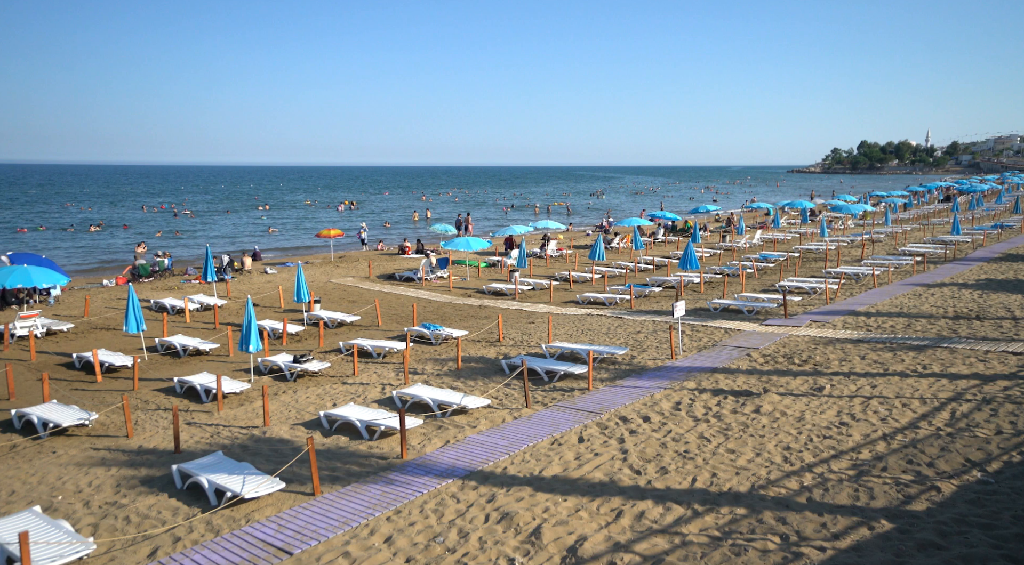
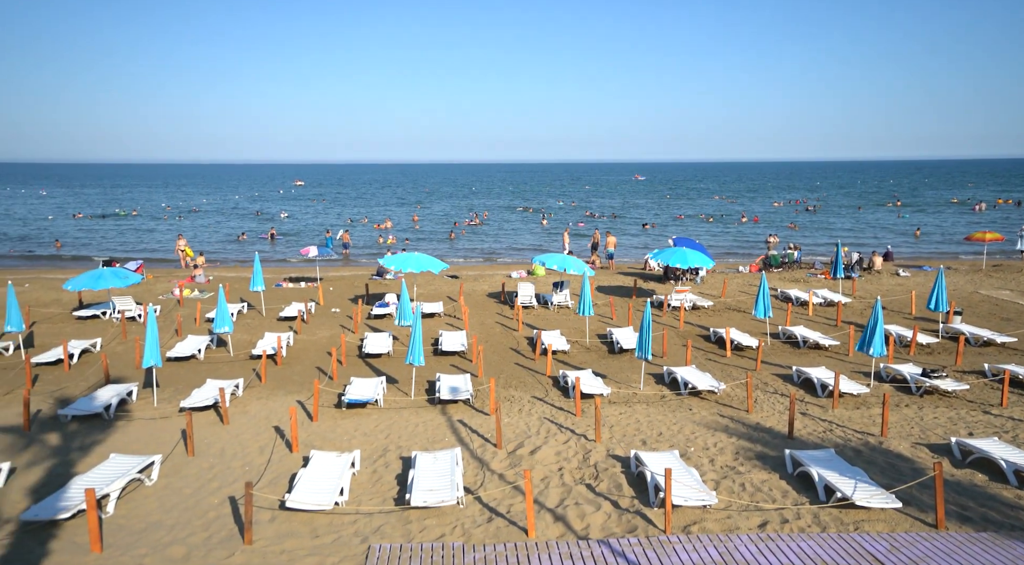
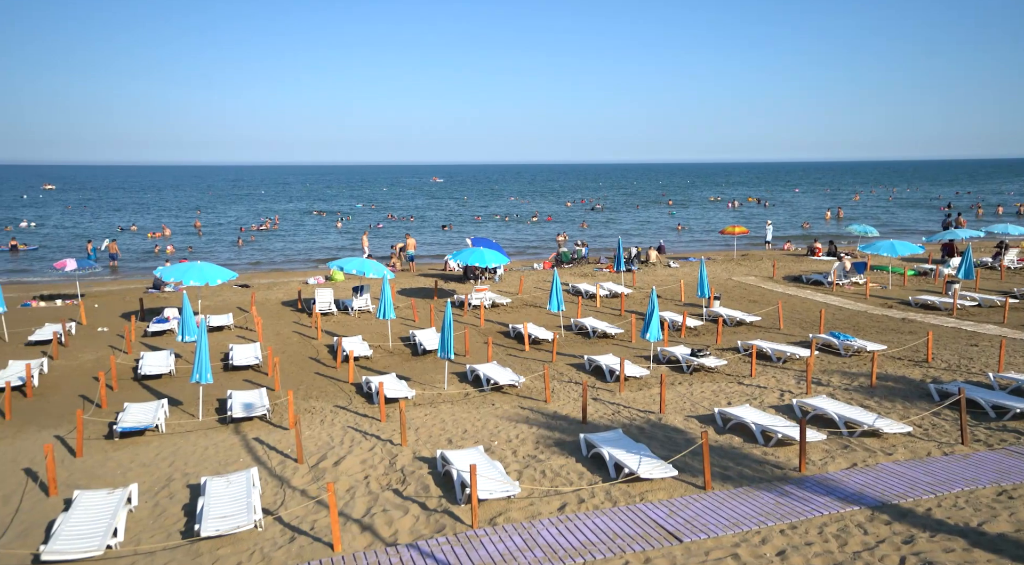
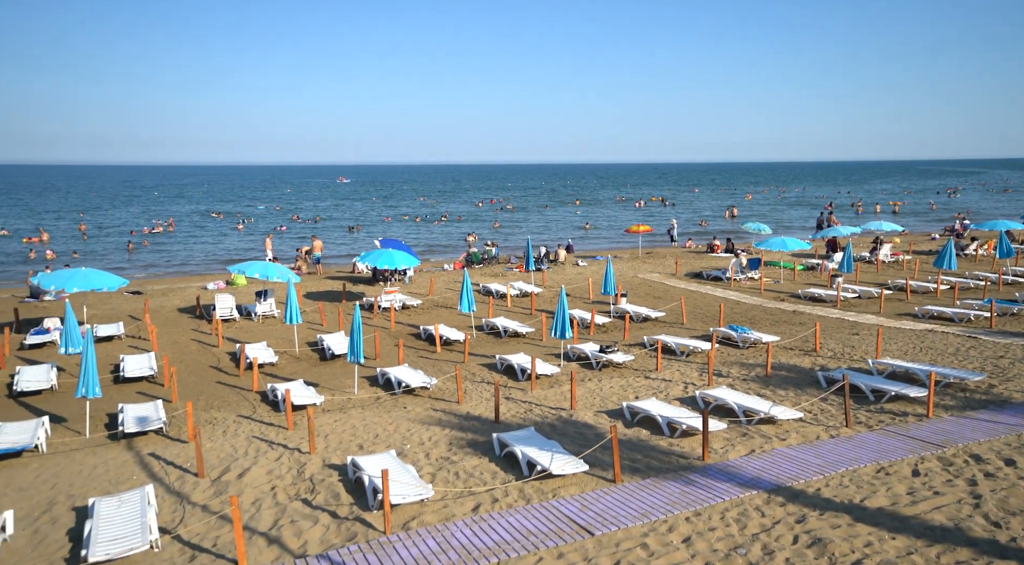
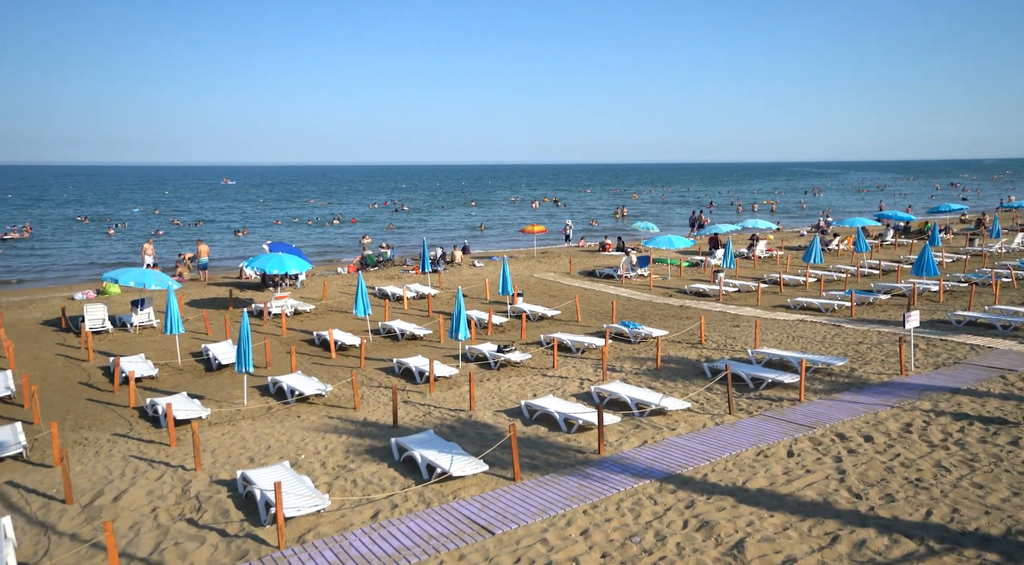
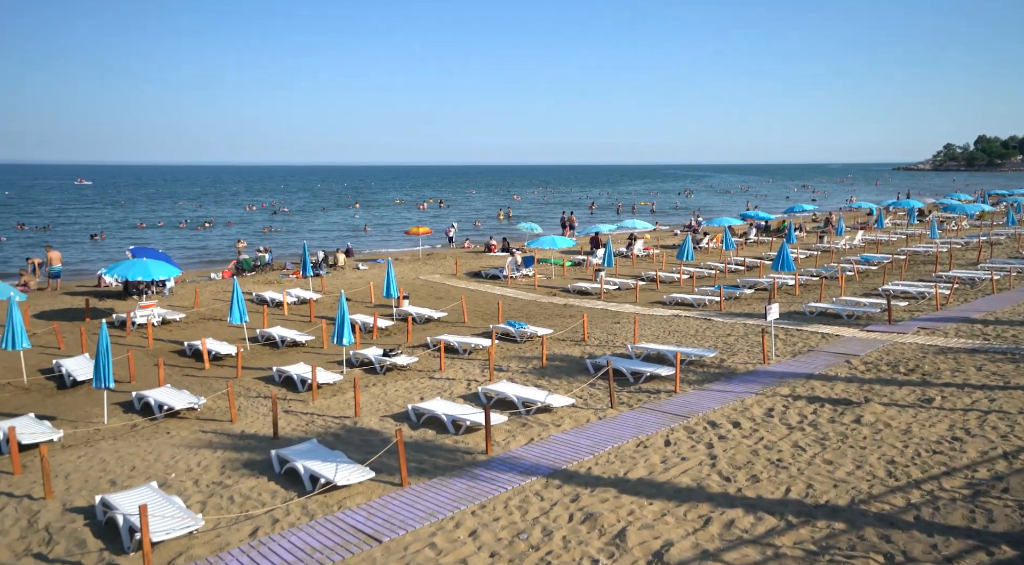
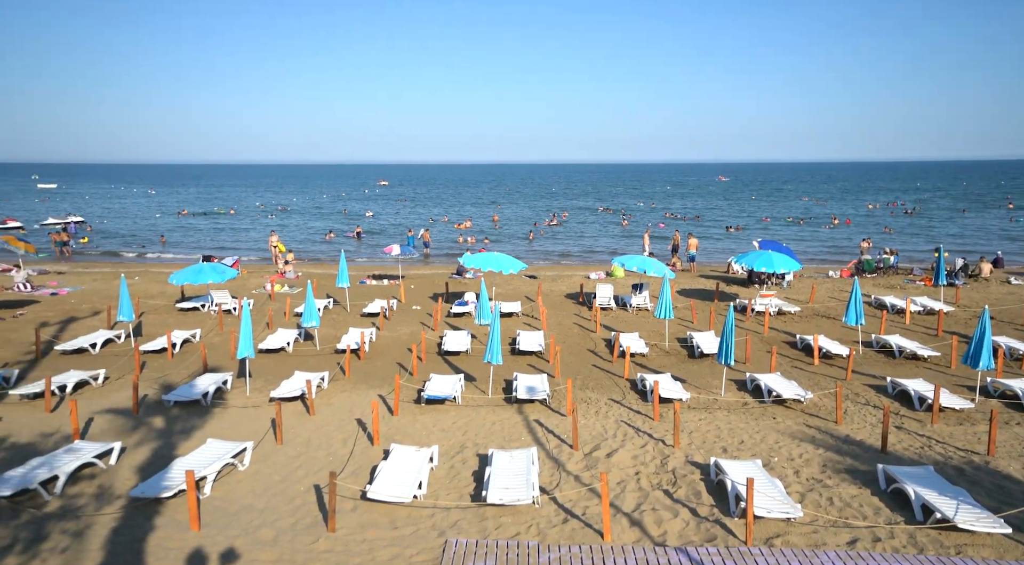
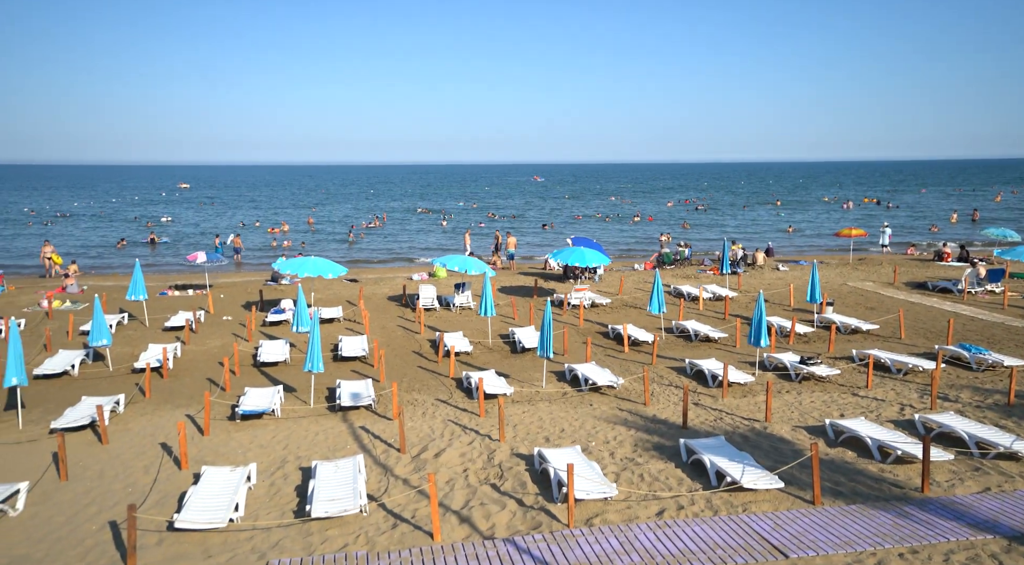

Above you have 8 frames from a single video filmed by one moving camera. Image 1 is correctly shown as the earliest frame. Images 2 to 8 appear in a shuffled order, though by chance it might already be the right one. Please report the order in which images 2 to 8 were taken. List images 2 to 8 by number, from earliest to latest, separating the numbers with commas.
6, 5, 4, 3, 8, 2, 7
